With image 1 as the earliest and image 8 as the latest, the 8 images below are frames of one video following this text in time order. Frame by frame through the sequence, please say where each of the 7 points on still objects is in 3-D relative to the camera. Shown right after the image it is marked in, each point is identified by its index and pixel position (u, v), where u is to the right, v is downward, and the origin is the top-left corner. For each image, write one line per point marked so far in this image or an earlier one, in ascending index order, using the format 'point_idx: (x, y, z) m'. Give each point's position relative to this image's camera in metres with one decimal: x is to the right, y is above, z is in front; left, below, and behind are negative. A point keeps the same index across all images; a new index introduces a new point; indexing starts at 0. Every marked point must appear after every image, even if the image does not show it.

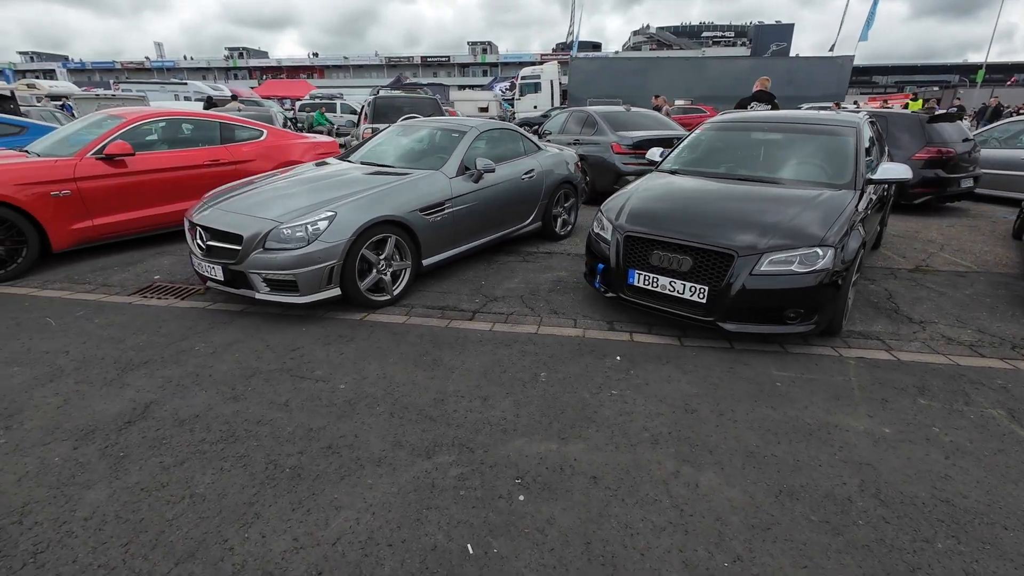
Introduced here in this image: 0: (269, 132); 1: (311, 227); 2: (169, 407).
0: (-3.2, +2.1, +6.7) m
1: (-1.4, +0.4, +3.6) m
2: (-1.8, -0.6, +2.6) m
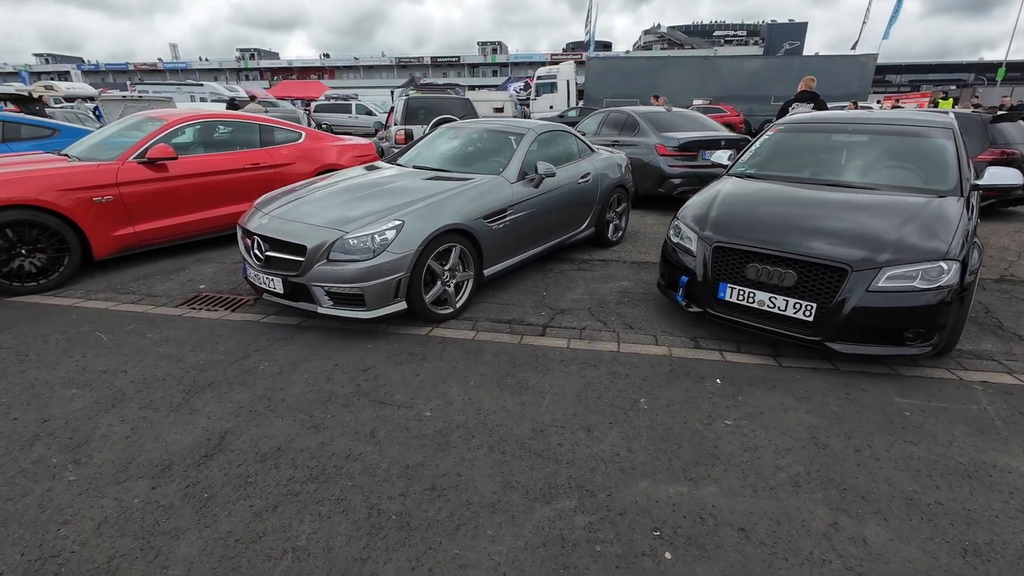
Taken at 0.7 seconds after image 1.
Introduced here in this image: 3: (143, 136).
0: (-2.6, +2.0, +6.5) m
1: (-0.9, +0.3, +3.3) m
2: (-1.3, -0.7, +2.4) m
3: (-3.8, +1.6, +5.2) m
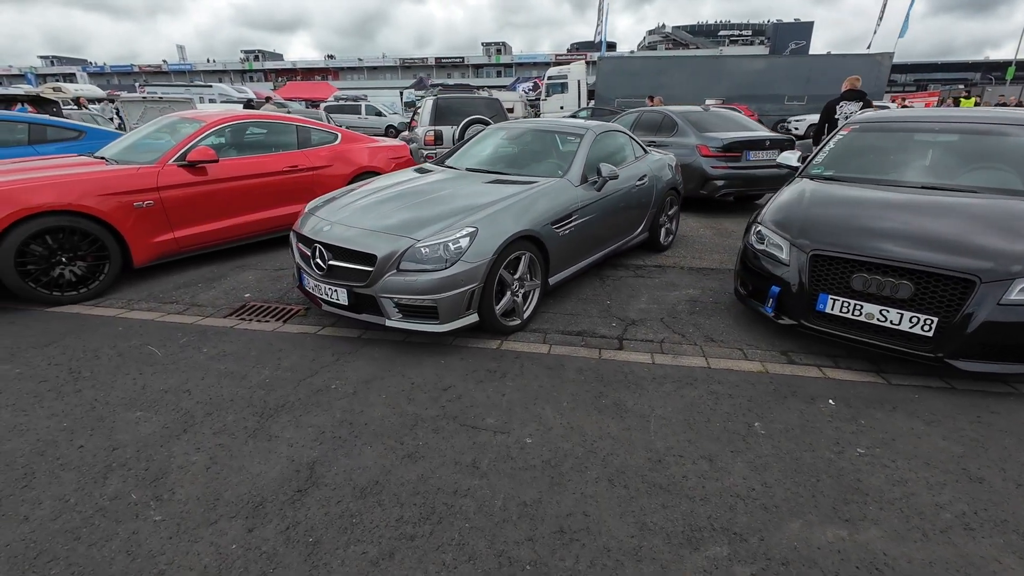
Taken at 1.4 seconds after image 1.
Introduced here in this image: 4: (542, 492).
0: (-2.1, +1.9, +6.3) m
1: (-0.4, +0.3, +3.1) m
2: (-0.7, -0.8, +2.2) m
3: (-3.3, +1.5, +5.0) m
4: (+0.1, -0.8, +2.0) m
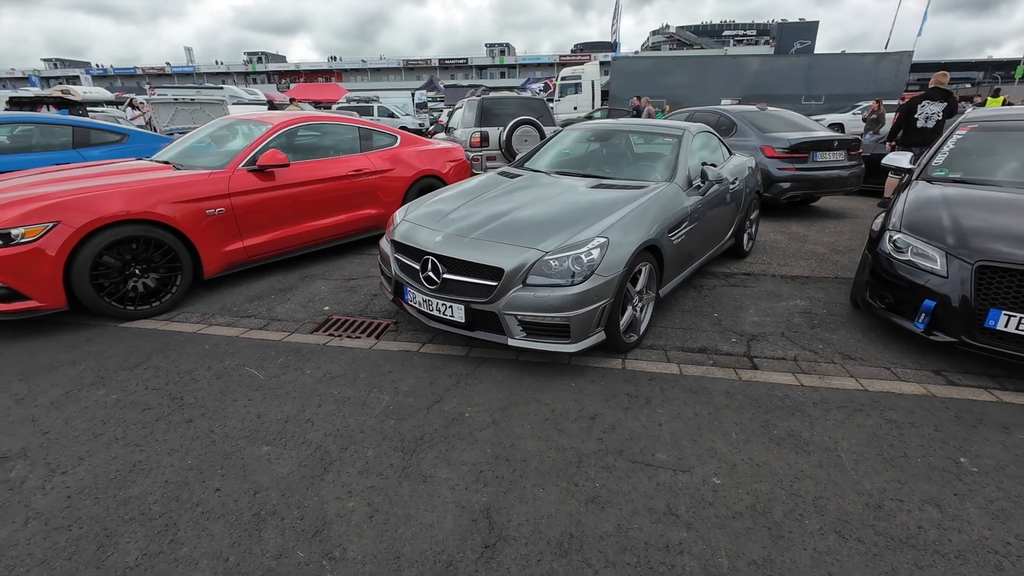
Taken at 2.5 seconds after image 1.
0: (-1.3, +1.8, +6.0) m
1: (+0.4, +0.2, +2.9) m
2: (0.0, -0.9, +1.9) m
3: (-2.5, +1.4, +4.8) m
4: (+0.9, -0.9, +1.8) m
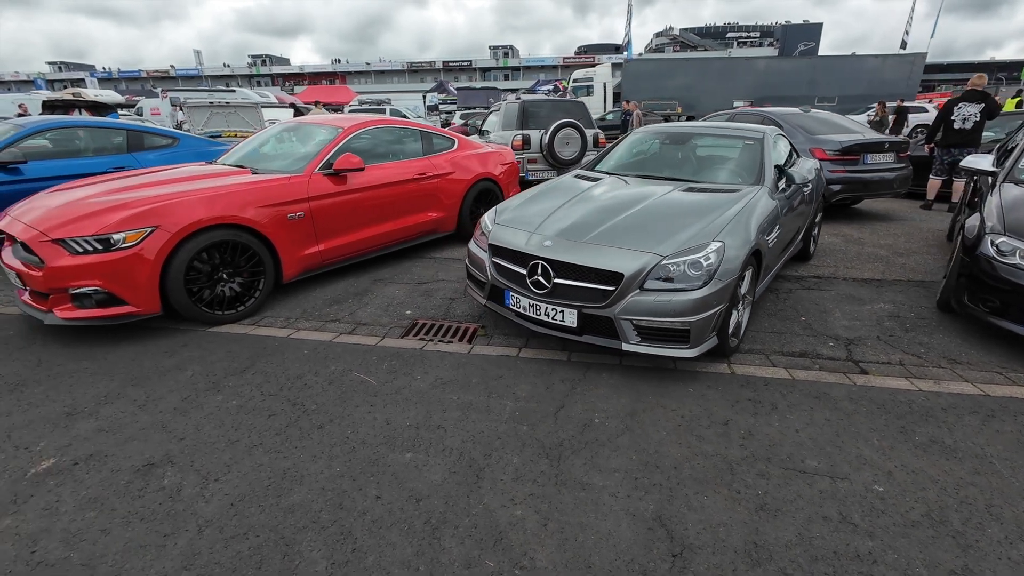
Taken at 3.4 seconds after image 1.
0: (-0.6, +1.8, +6.0) m
1: (+1.1, +0.1, +2.8) m
2: (+0.7, -0.9, +1.9) m
3: (-1.8, +1.4, +4.8) m
4: (+1.6, -0.9, +1.8) m
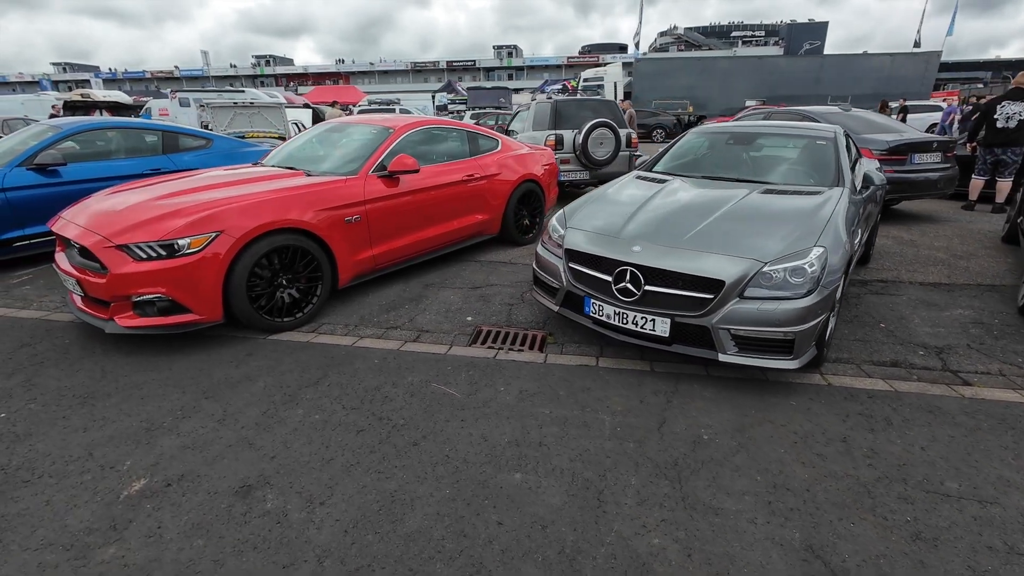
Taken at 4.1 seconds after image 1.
0: (-0.1, +1.7, +5.9) m
1: (+1.6, +0.1, +2.7) m
2: (+1.2, -0.9, +1.7) m
3: (-1.3, +1.3, +4.6) m
4: (+2.1, -1.0, +1.6) m
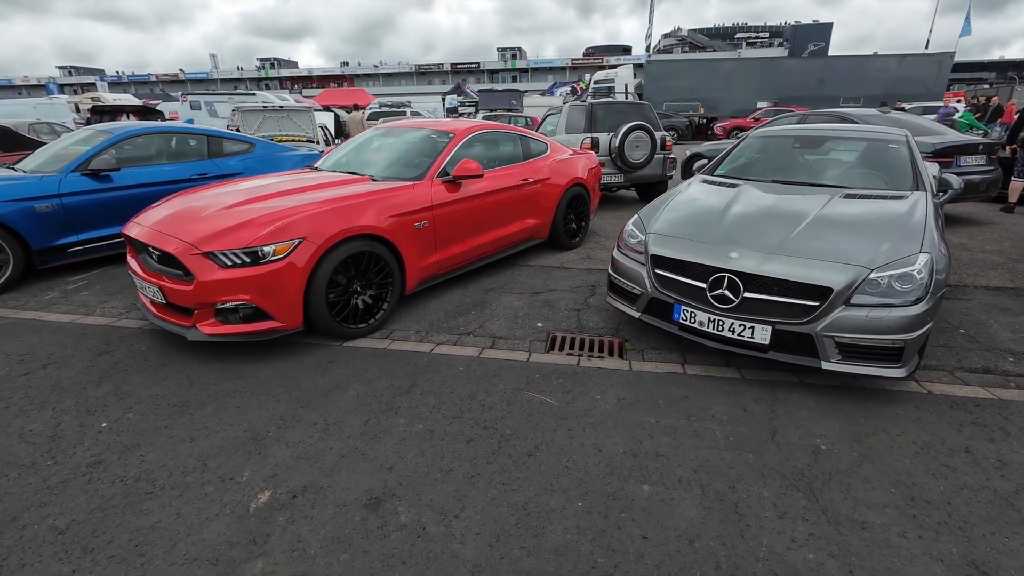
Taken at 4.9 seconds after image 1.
0: (+0.5, +1.7, +5.9) m
1: (+2.1, +0.1, +2.7) m
2: (+1.7, -1.0, +1.7) m
3: (-0.8, +1.3, +4.6) m
4: (+2.6, -1.0, +1.6) m
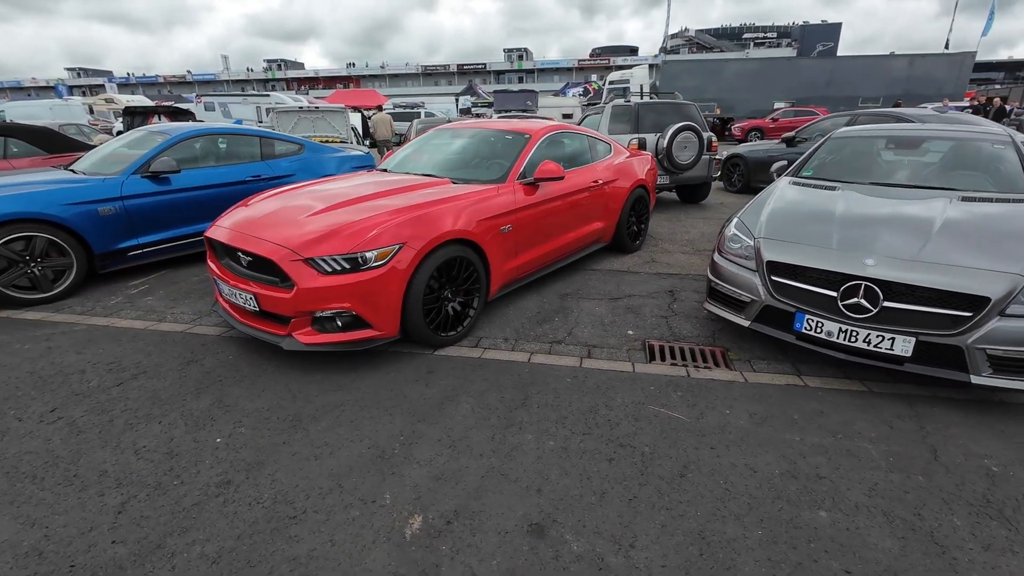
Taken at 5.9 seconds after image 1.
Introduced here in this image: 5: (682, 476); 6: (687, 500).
0: (+1.2, +1.6, +5.7) m
1: (+2.8, 0.0, +2.5) m
2: (+2.4, -1.0, +1.5) m
3: (-0.1, +1.2, +4.5) m
4: (+3.3, -1.1, +1.4) m
5: (+0.7, -0.8, +2.2) m
6: (+0.7, -0.9, +2.1) m
